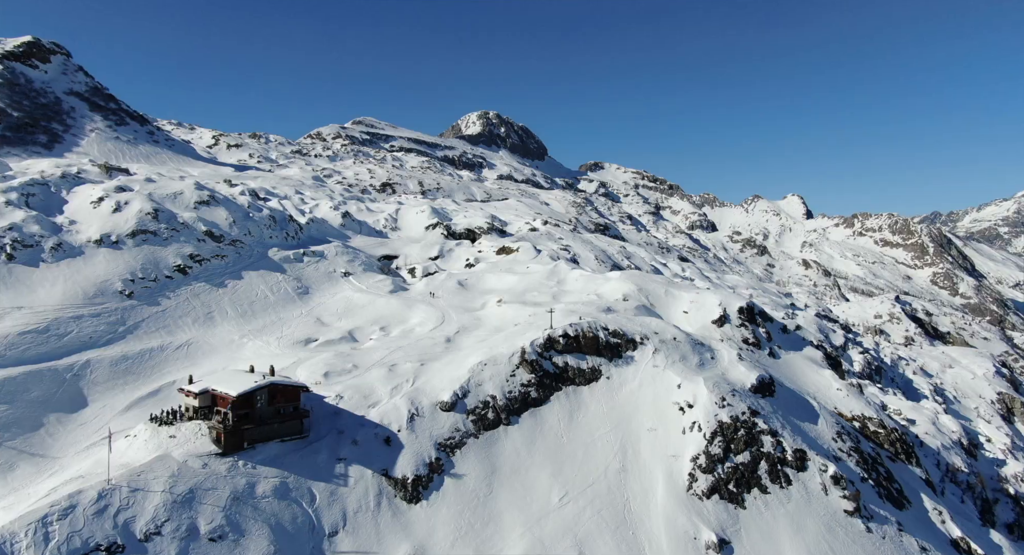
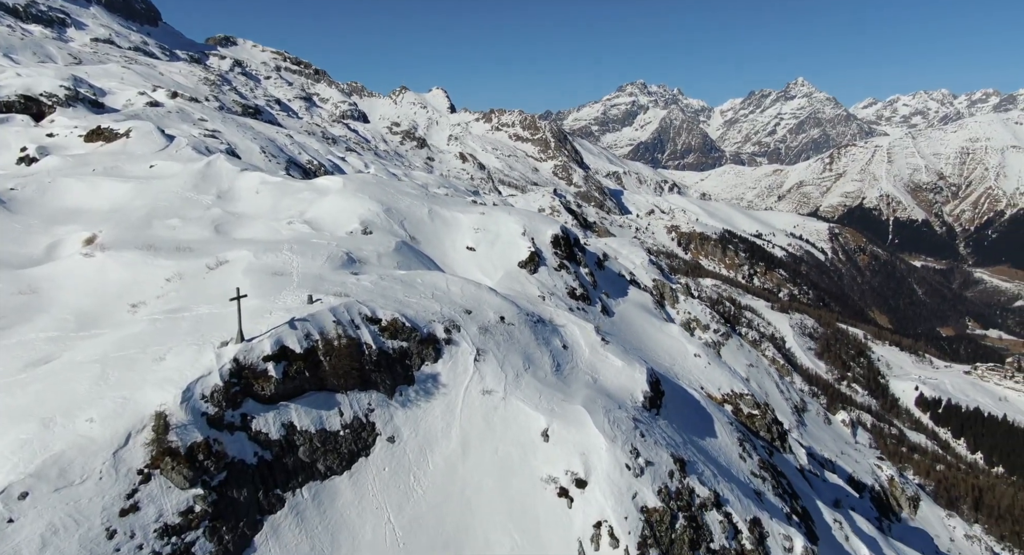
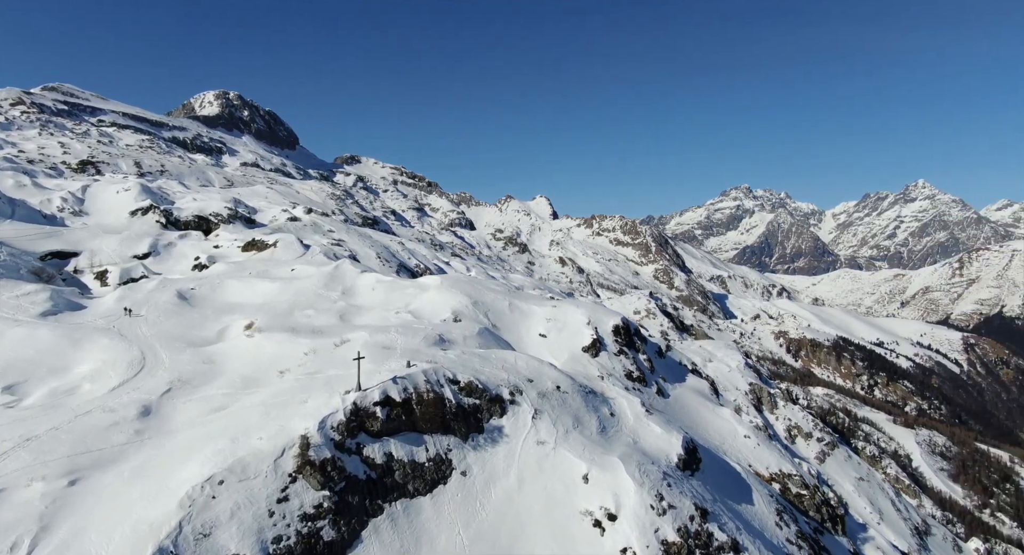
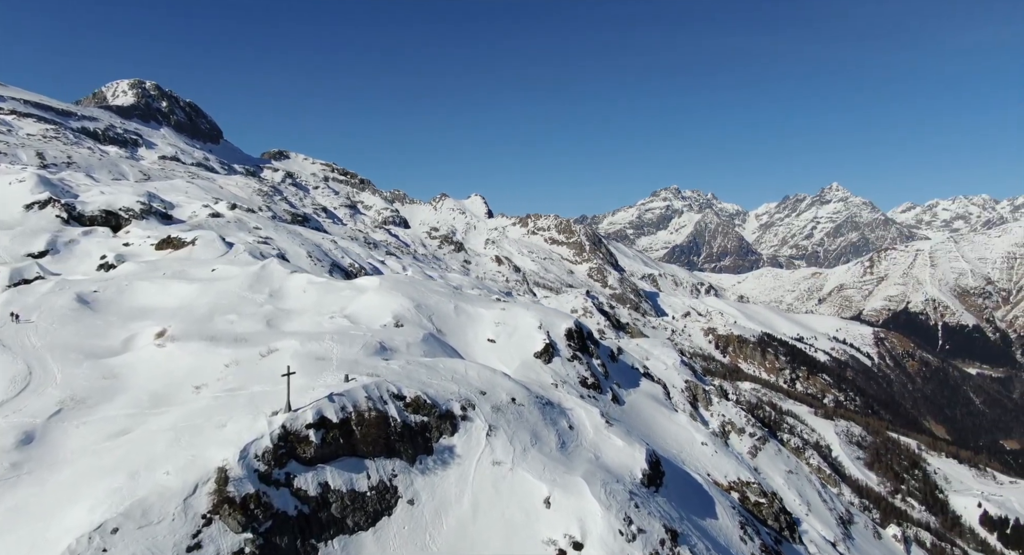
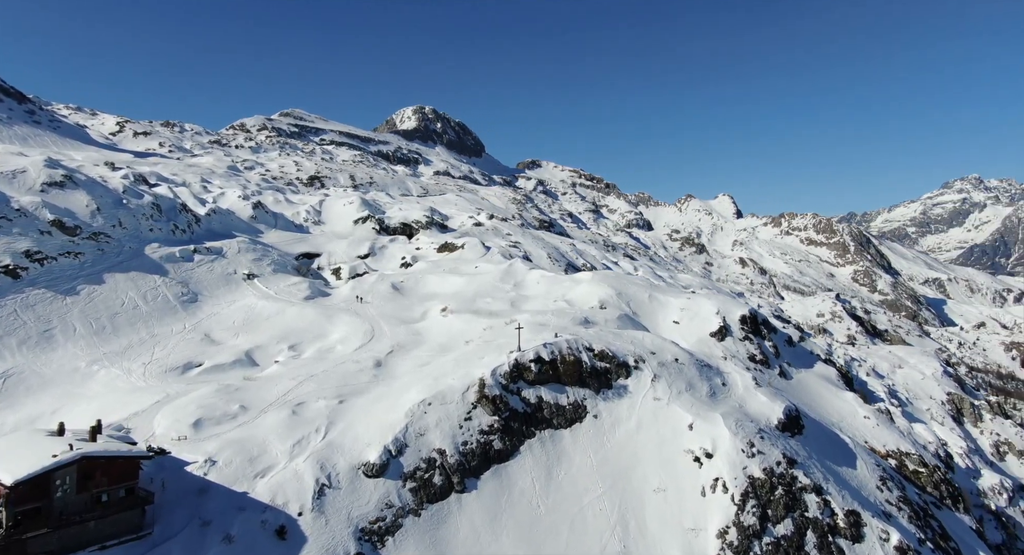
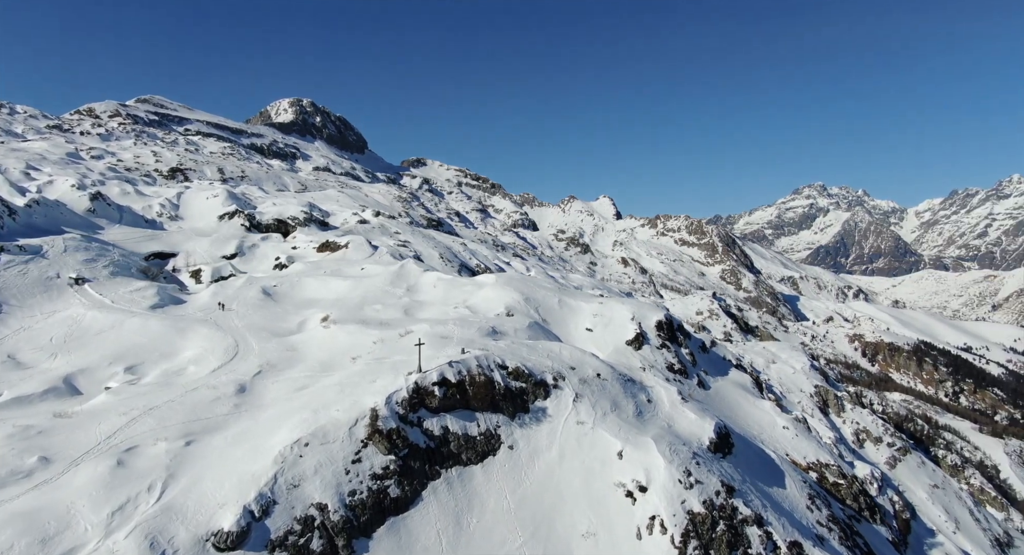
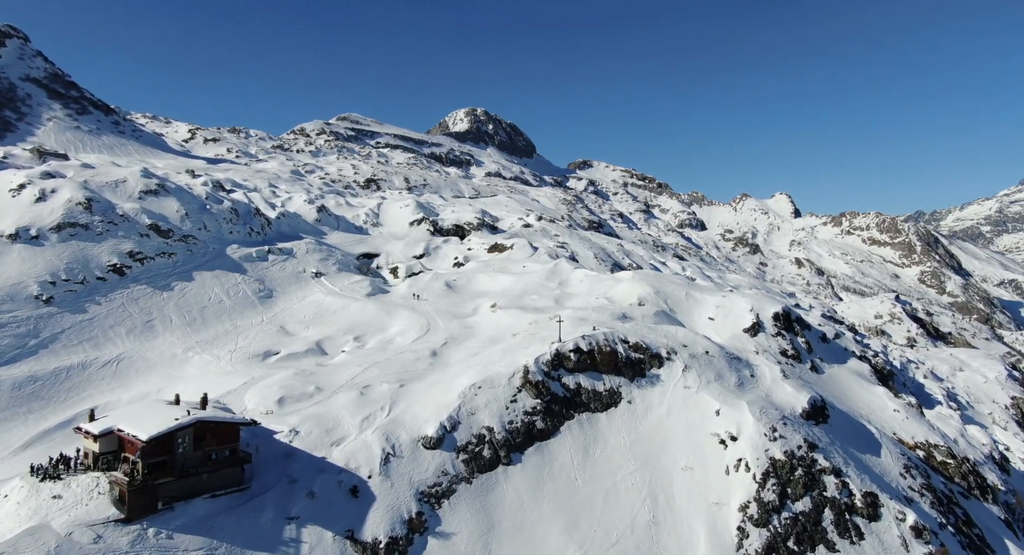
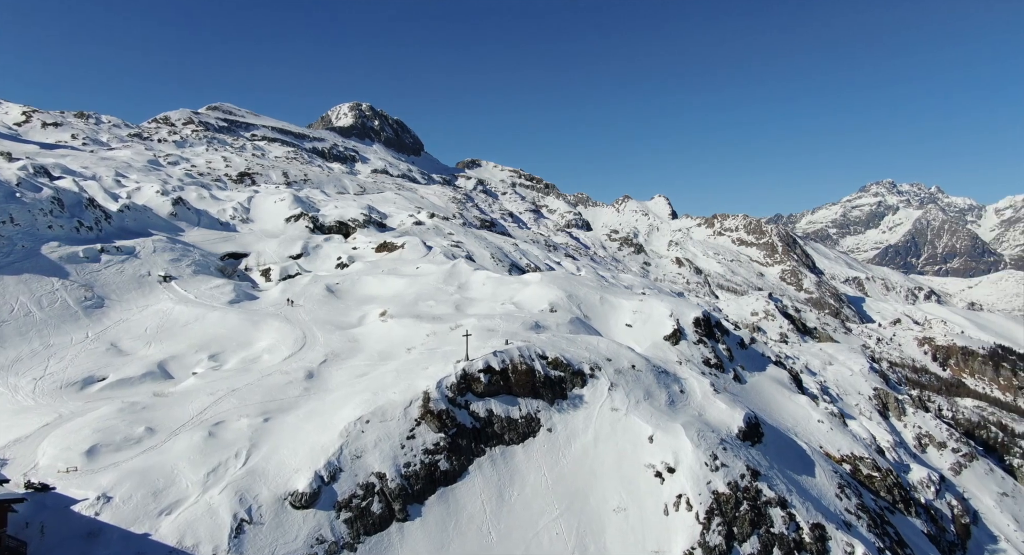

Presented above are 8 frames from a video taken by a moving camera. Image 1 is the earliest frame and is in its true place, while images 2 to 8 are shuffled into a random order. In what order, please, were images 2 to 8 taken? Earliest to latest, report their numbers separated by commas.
7, 5, 8, 6, 3, 4, 2
